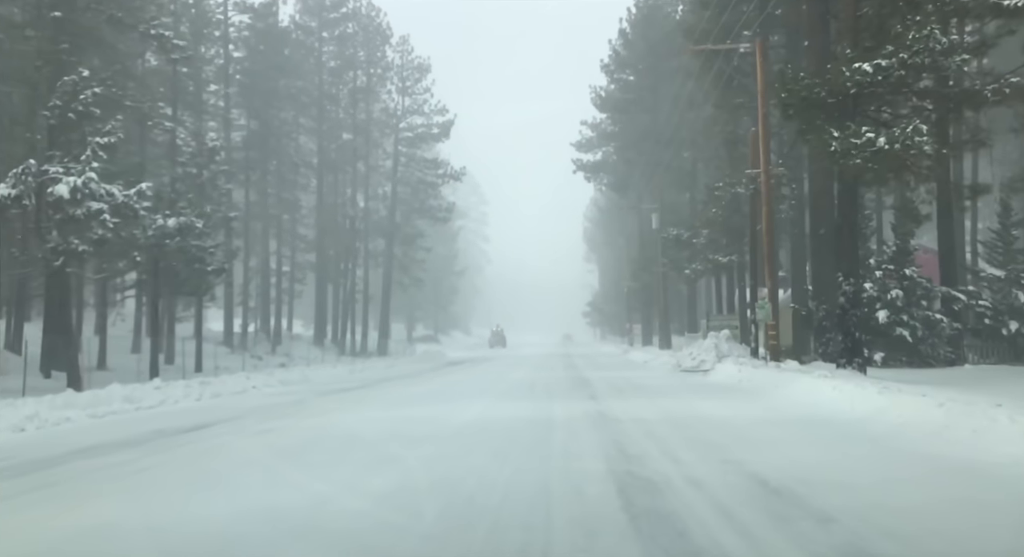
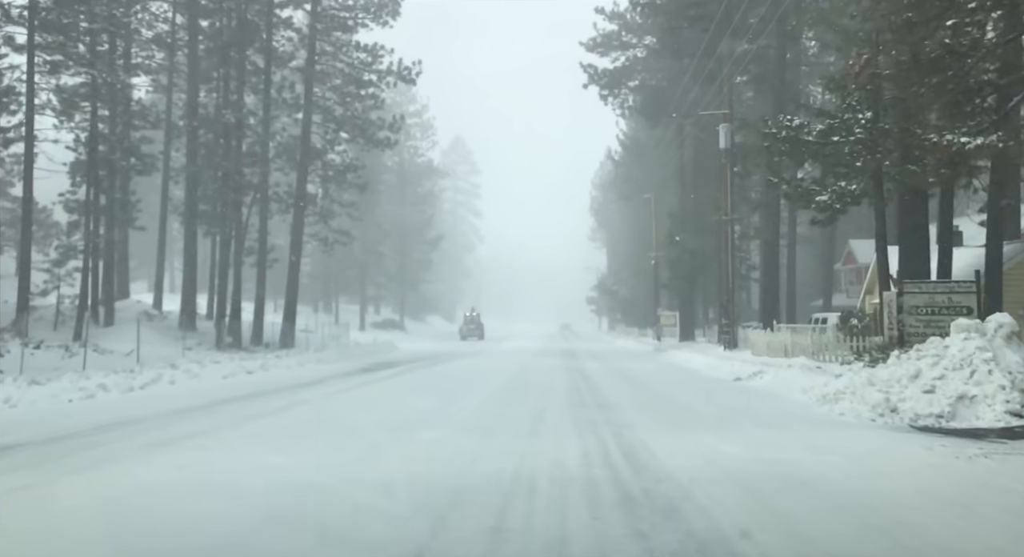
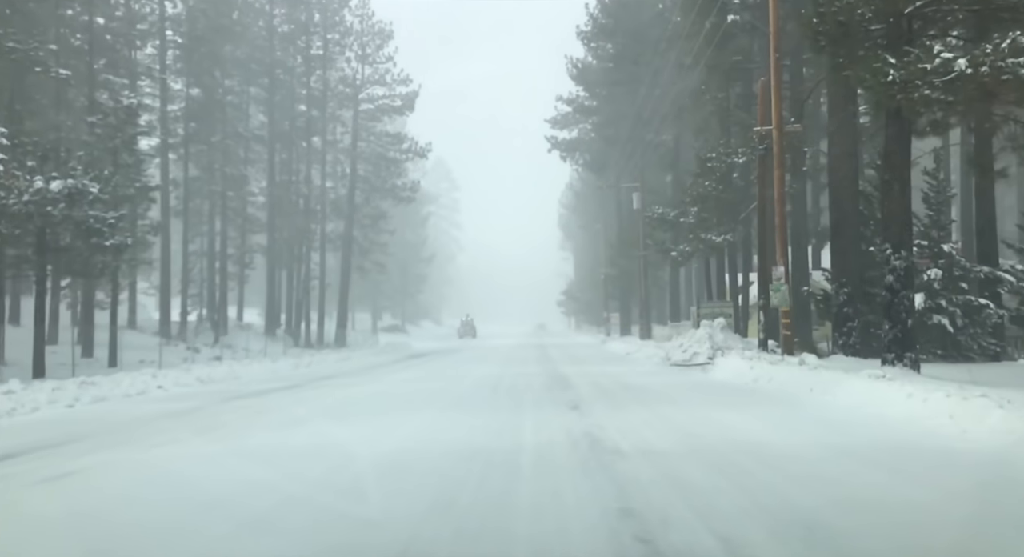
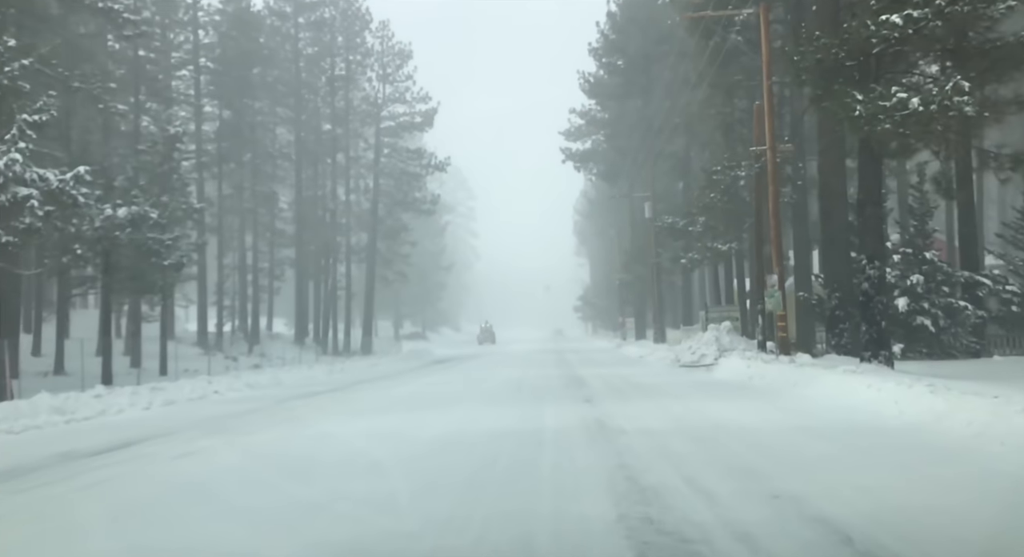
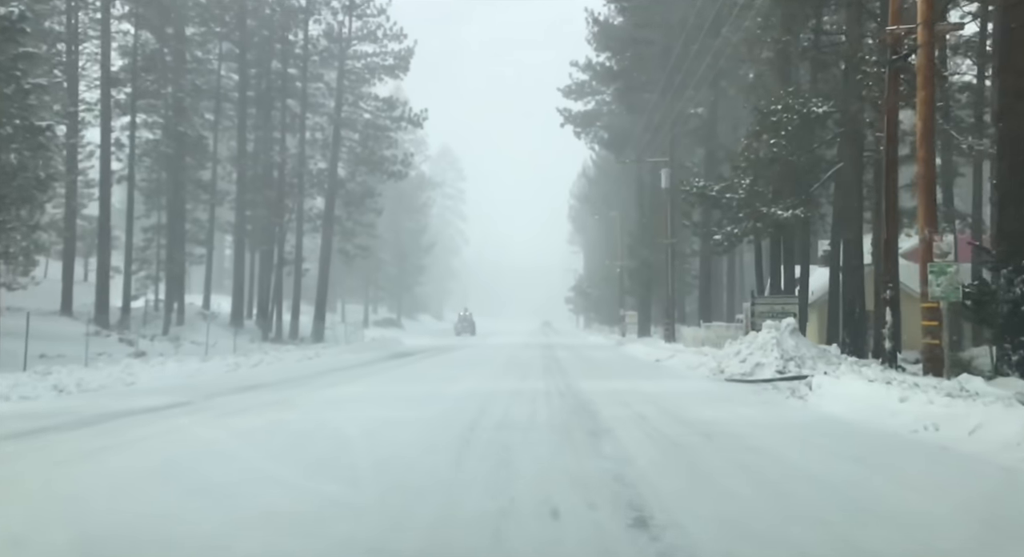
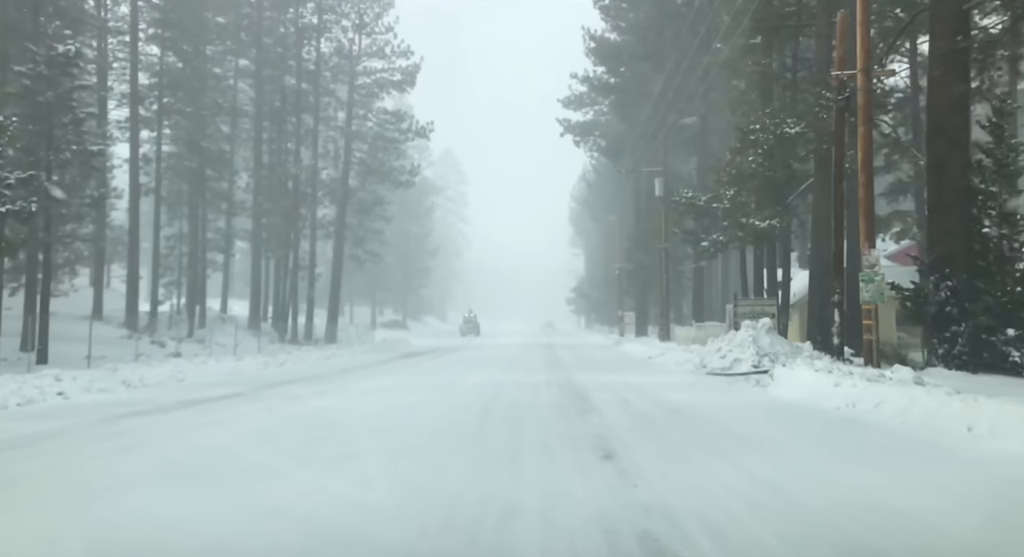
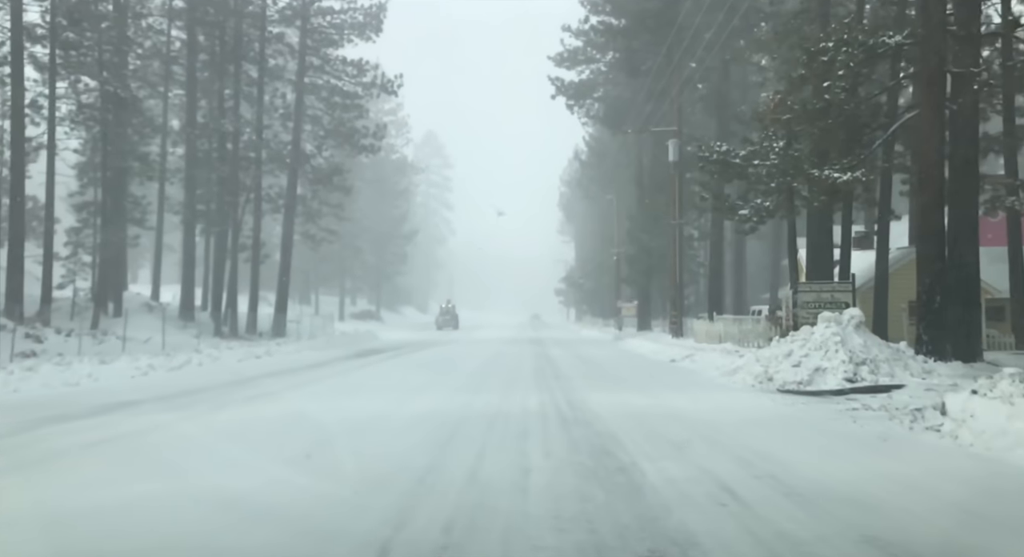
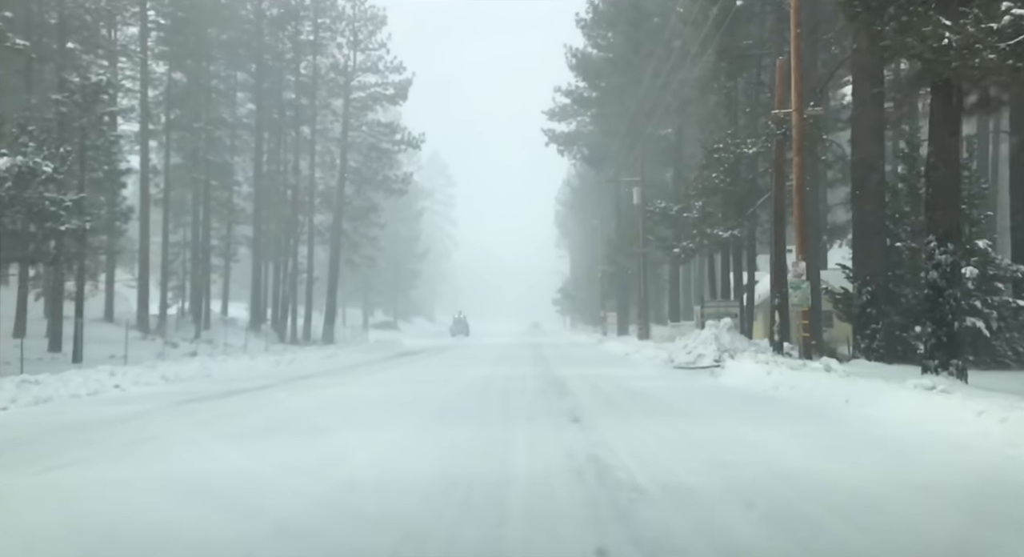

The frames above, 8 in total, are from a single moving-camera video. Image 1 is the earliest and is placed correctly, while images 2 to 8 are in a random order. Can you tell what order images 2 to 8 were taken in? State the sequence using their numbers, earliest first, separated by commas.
4, 3, 8, 6, 5, 7, 2
